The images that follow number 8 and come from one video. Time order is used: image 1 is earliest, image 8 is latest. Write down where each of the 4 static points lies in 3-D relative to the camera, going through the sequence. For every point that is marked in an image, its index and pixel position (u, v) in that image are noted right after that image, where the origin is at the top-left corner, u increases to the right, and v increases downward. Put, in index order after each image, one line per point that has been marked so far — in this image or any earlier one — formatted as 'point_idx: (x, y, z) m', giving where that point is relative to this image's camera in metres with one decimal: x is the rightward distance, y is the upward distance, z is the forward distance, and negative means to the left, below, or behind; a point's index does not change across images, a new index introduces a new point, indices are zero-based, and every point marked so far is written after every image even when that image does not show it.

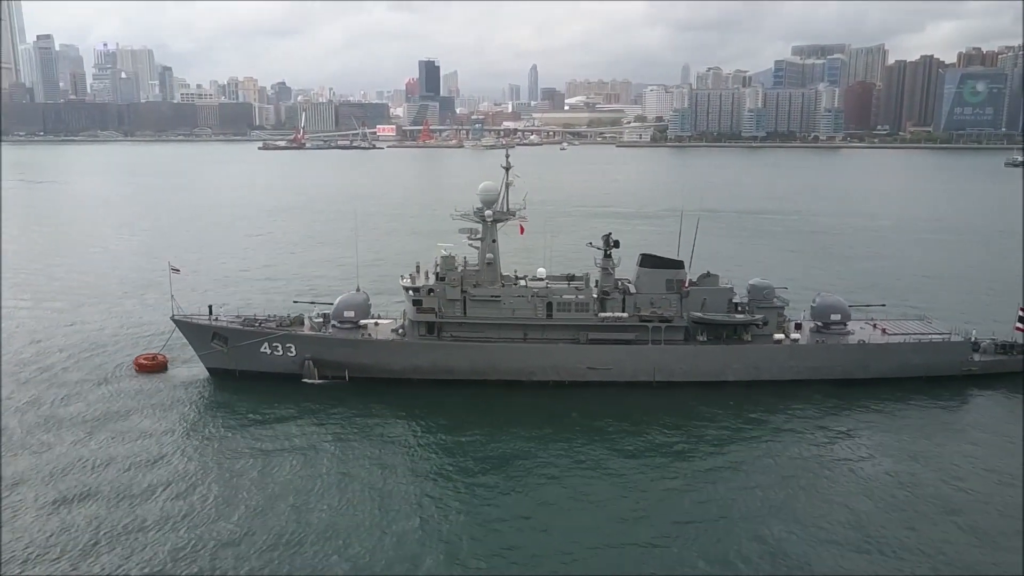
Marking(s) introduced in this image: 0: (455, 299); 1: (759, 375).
0: (-1.3, -0.2, +17.8) m
1: (+5.3, -1.9, +18.2) m
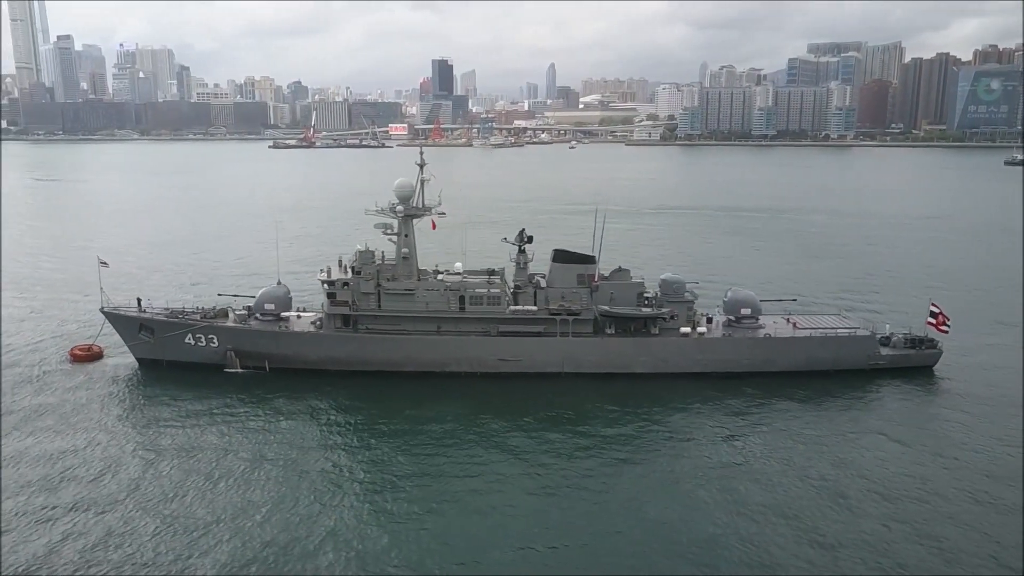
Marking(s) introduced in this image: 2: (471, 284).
0: (-3.2, -0.1, +18.4) m
1: (+3.4, -1.8, +18.6) m
2: (-0.9, +0.1, +18.4) m
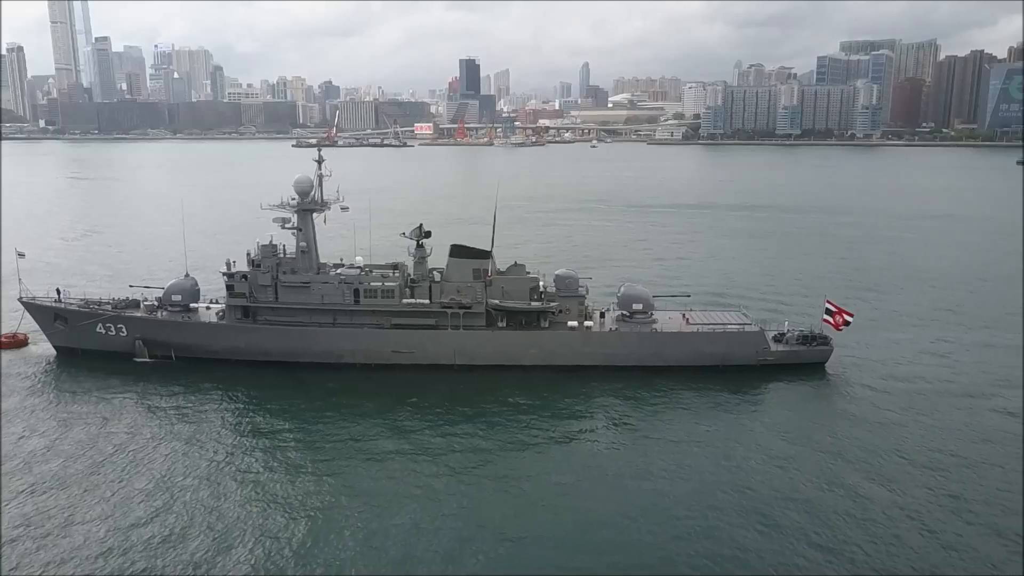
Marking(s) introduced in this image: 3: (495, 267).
0: (-5.6, +0.1, +19.0) m
1: (+0.9, -1.7, +18.9) m
2: (-3.3, +0.2, +18.9) m
3: (-0.4, +0.5, +19.3) m
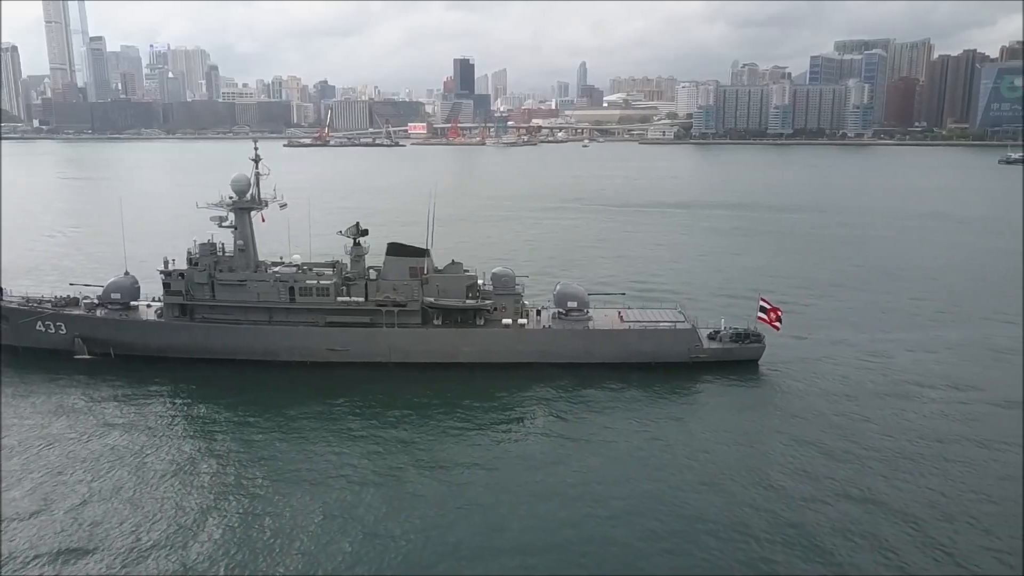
0: (-7.1, +0.1, +19.1) m
1: (-0.5, -1.6, +19.1) m
2: (-4.8, +0.3, +19.0) m
3: (-1.9, +0.5, +19.4) m
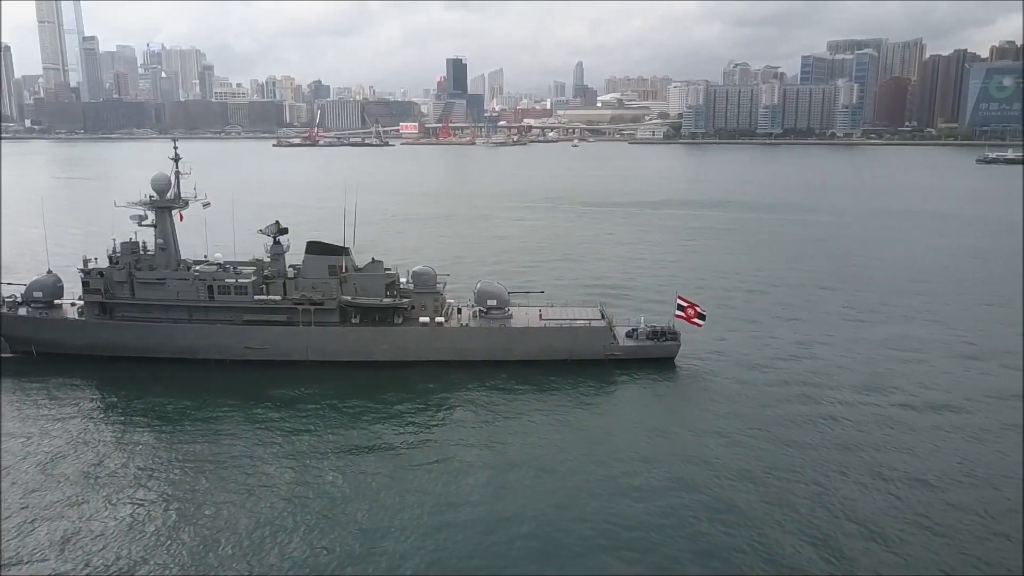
0: (-9.0, +0.1, +19.3) m
1: (-2.4, -1.6, +19.2) m
2: (-6.7, +0.3, +19.1) m
3: (-3.8, +0.6, +19.5) m
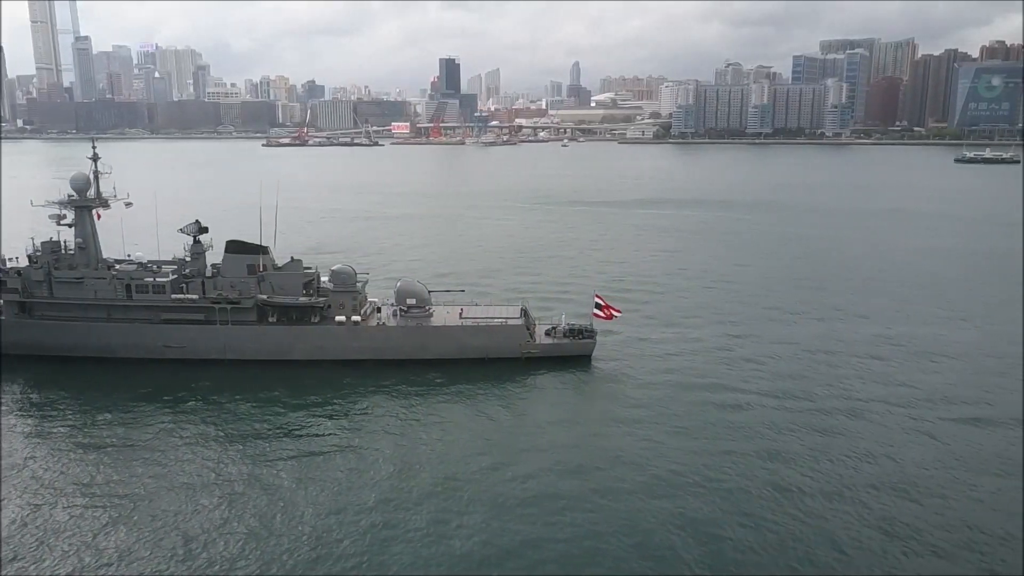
0: (-10.9, +0.2, +19.3) m
1: (-4.4, -1.5, +19.3) m
2: (-8.6, +0.3, +19.2) m
3: (-5.7, +0.6, +19.6) m
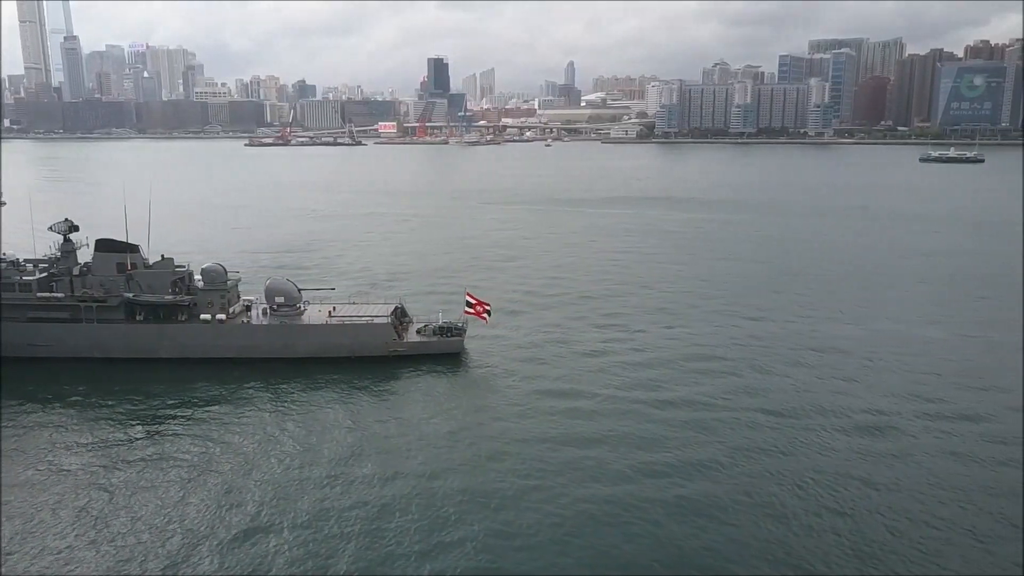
0: (-14.0, +0.2, +19.3) m
1: (-7.4, -1.5, +19.3) m
2: (-11.7, +0.4, +19.2) m
3: (-8.8, +0.6, +19.6) m
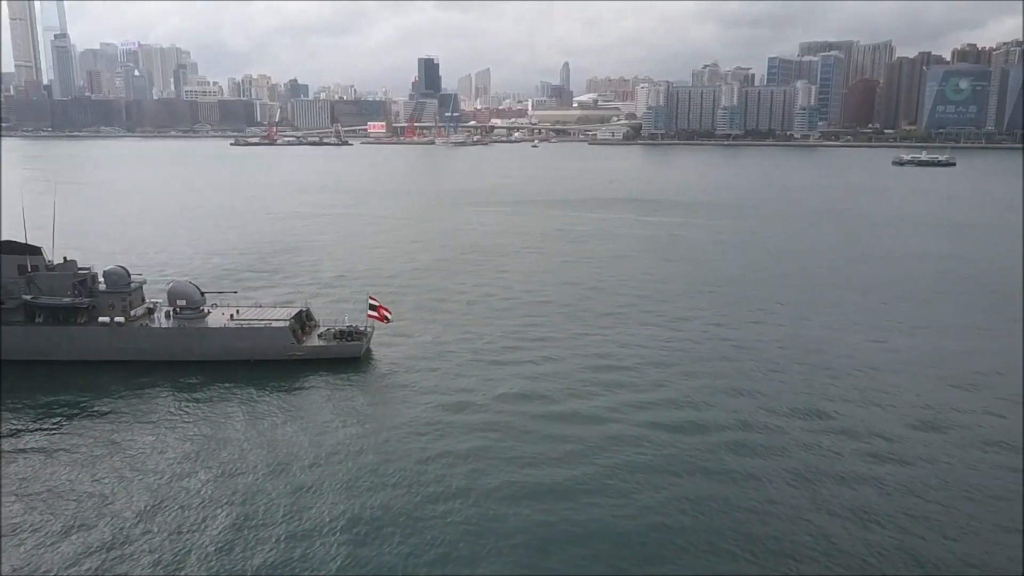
0: (-16.3, +0.2, +19.2) m
1: (-9.7, -1.6, +19.2) m
2: (-14.0, +0.3, +19.1) m
3: (-11.1, +0.6, +19.6) m
